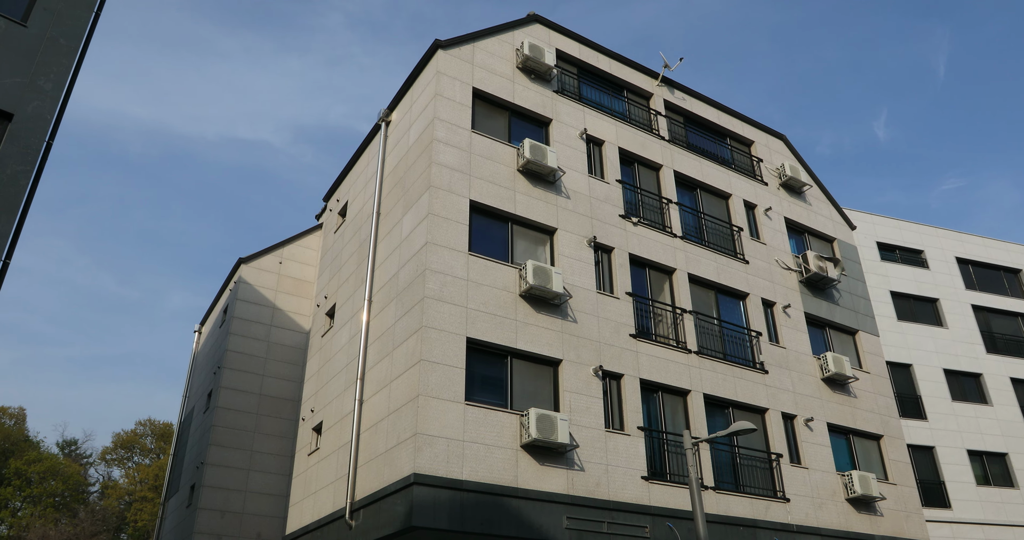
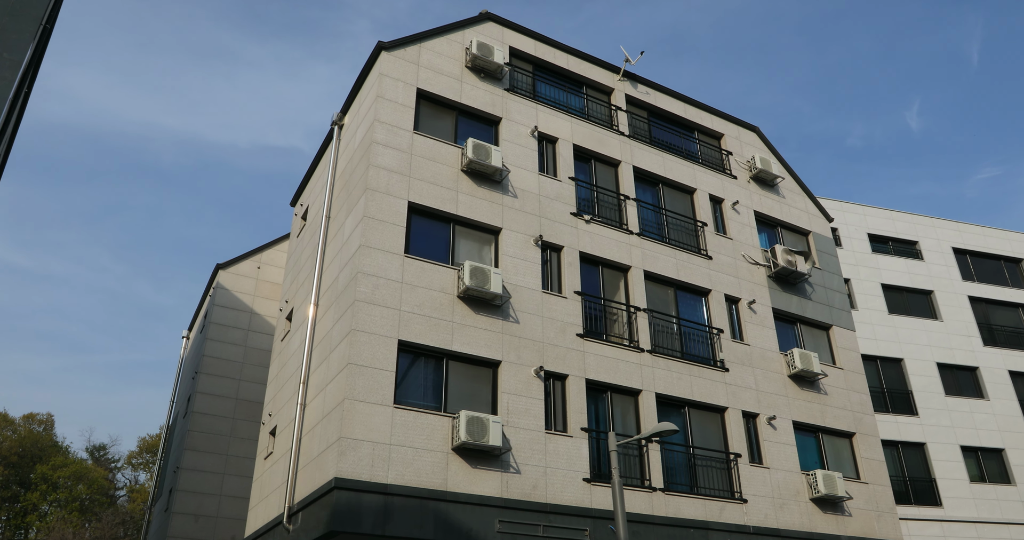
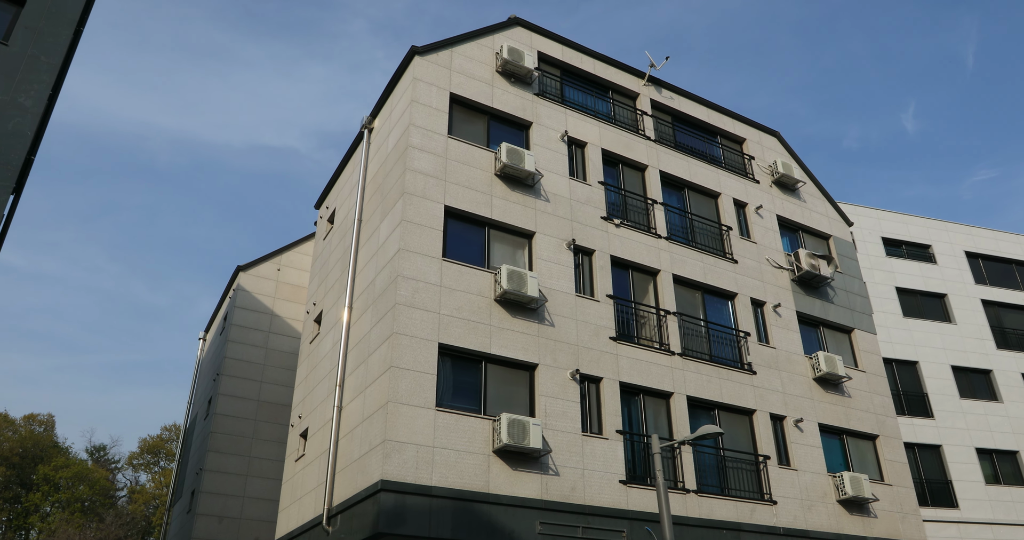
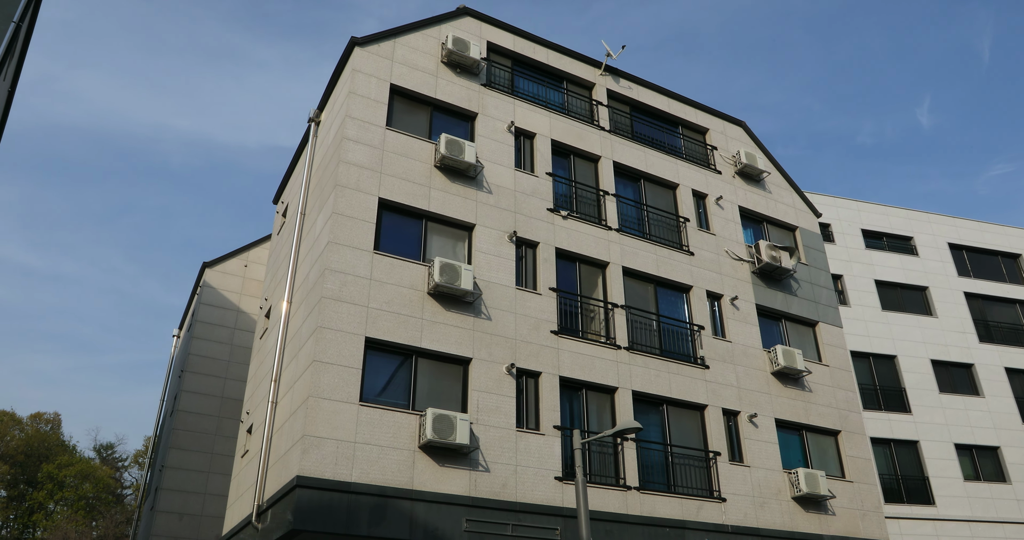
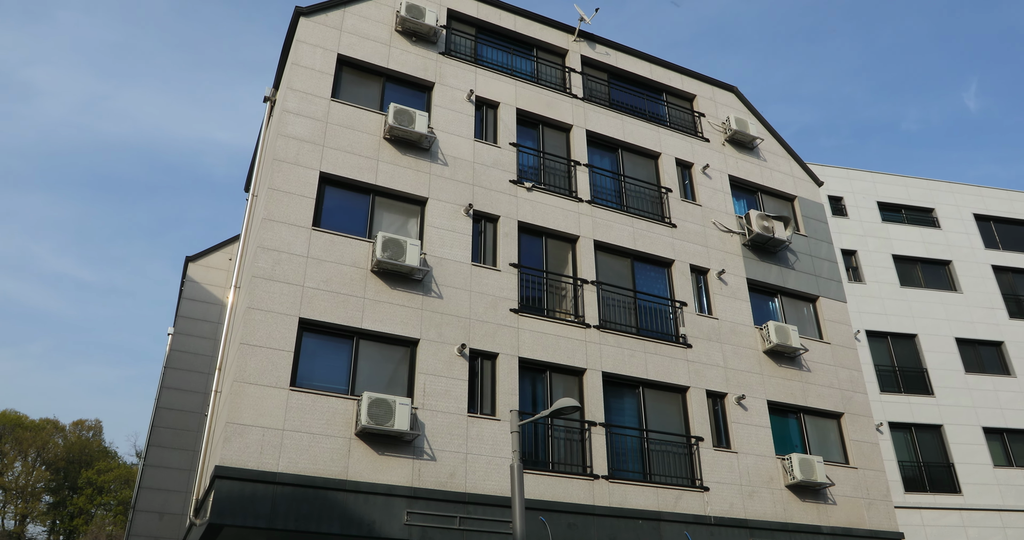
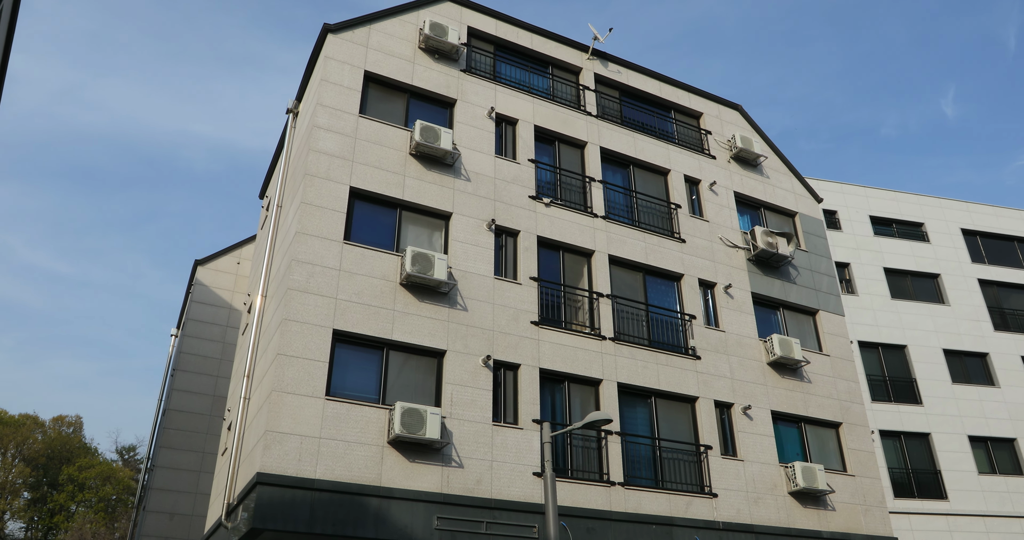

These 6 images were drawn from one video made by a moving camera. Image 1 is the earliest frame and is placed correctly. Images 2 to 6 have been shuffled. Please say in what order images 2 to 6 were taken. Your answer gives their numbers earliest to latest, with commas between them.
3, 2, 4, 6, 5
